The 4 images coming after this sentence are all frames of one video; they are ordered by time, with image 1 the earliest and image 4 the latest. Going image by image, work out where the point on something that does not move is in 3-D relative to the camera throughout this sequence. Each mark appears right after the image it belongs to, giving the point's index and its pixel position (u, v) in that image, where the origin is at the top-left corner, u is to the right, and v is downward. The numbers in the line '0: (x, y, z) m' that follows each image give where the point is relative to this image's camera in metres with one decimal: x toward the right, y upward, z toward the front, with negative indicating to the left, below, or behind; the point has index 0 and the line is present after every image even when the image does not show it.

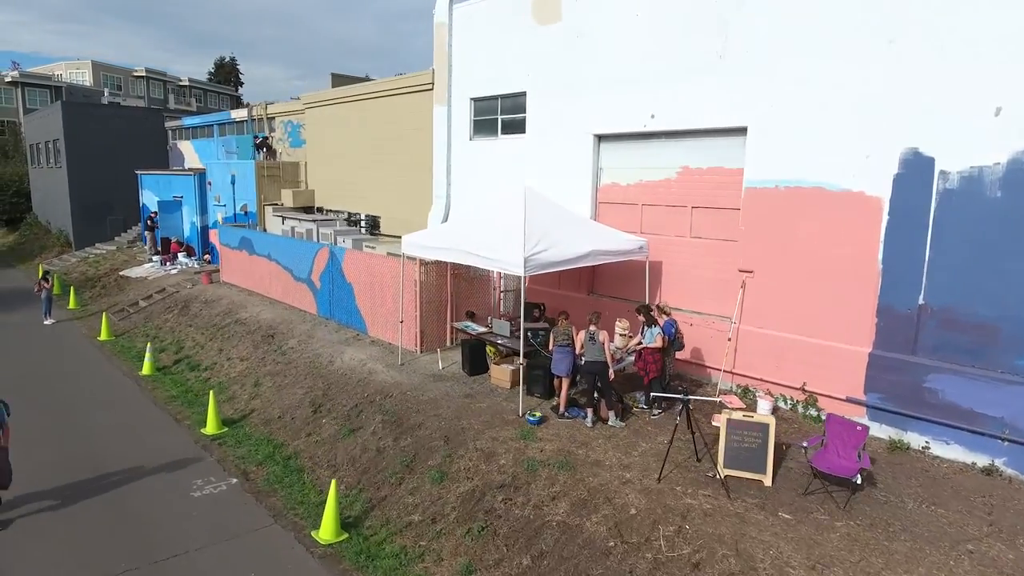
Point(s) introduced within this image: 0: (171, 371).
0: (-8.1, -2.0, +14.4) m
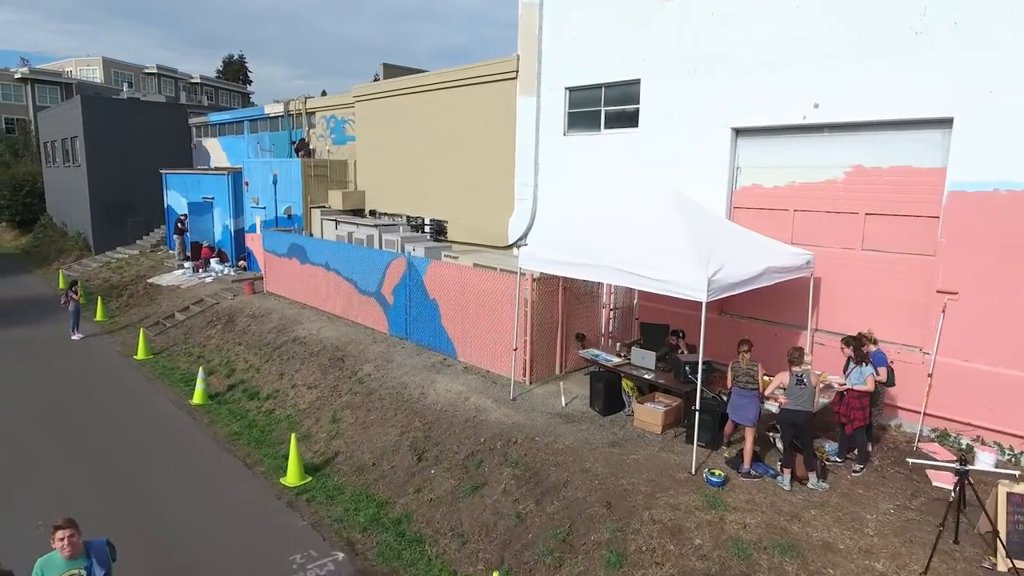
0: (-5.9, -2.3, +12.5) m
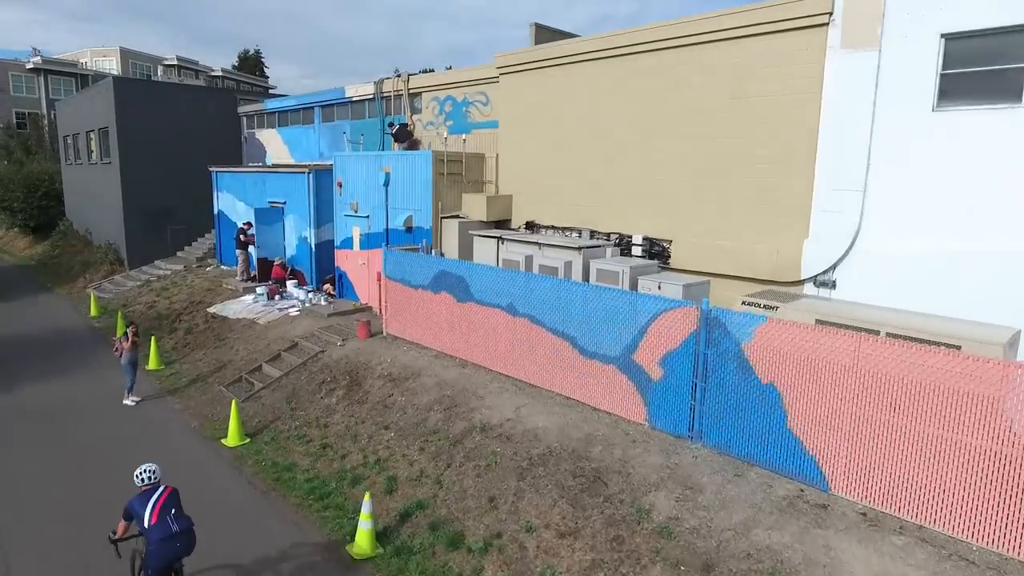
0: (-1.3, -3.2, +7.5) m
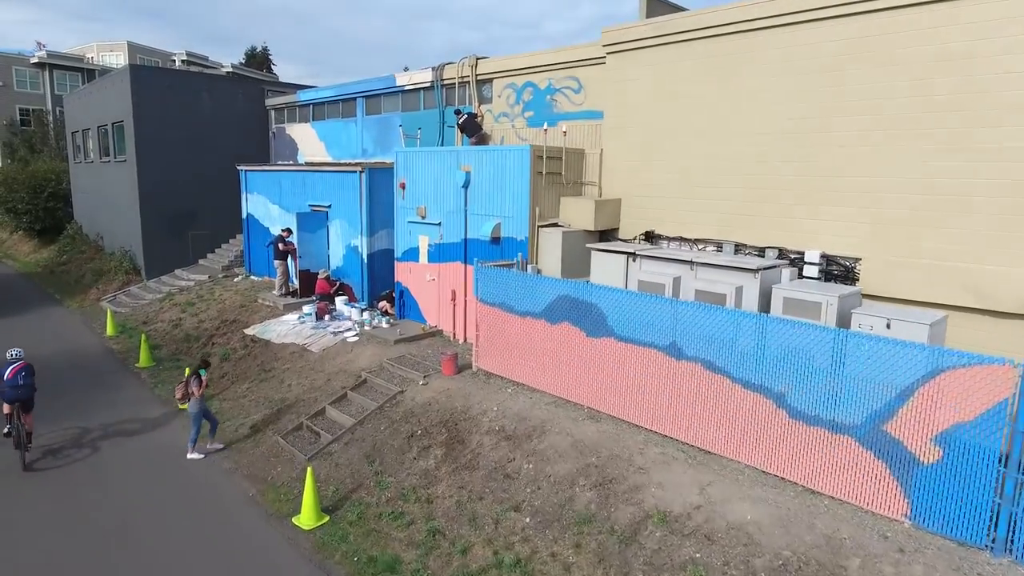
0: (+0.8, -3.6, +5.1) m
